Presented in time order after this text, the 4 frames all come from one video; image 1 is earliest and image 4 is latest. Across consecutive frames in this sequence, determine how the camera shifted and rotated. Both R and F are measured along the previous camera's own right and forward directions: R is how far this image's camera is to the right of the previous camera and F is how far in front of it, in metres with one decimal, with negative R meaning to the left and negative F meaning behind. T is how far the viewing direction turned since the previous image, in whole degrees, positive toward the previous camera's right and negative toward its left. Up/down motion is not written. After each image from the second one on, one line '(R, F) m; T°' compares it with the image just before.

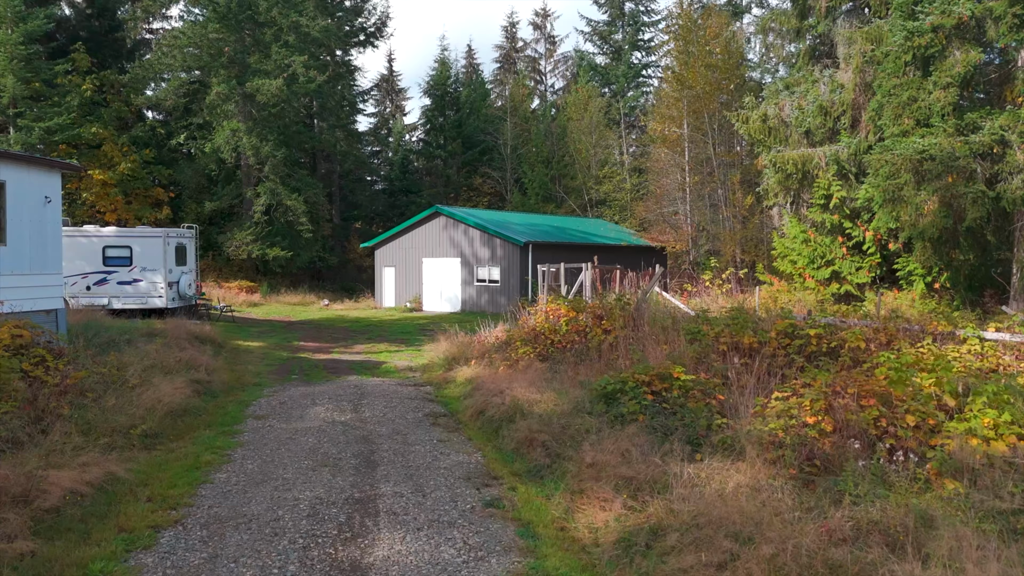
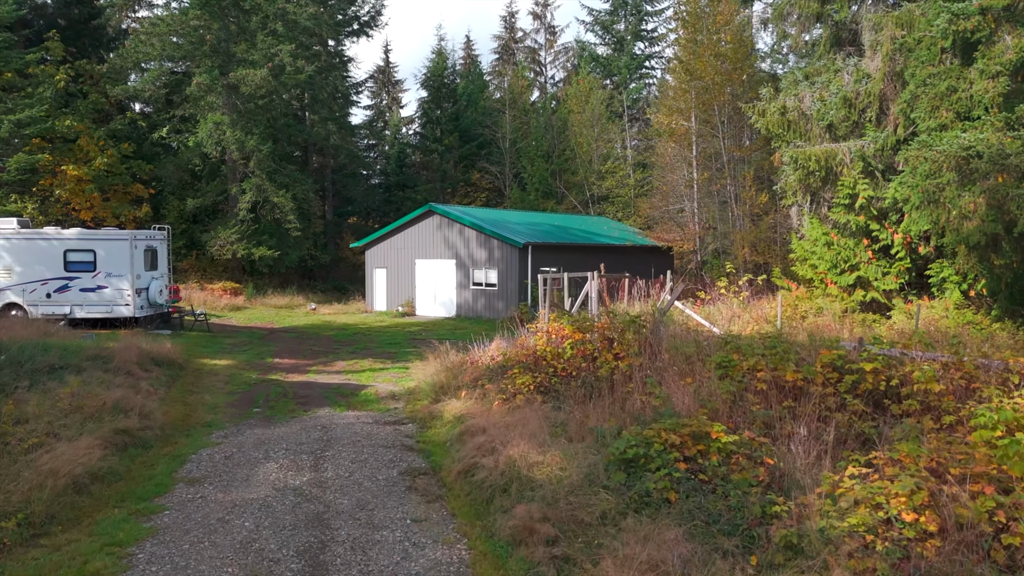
(0.0, +1.4) m; 0°
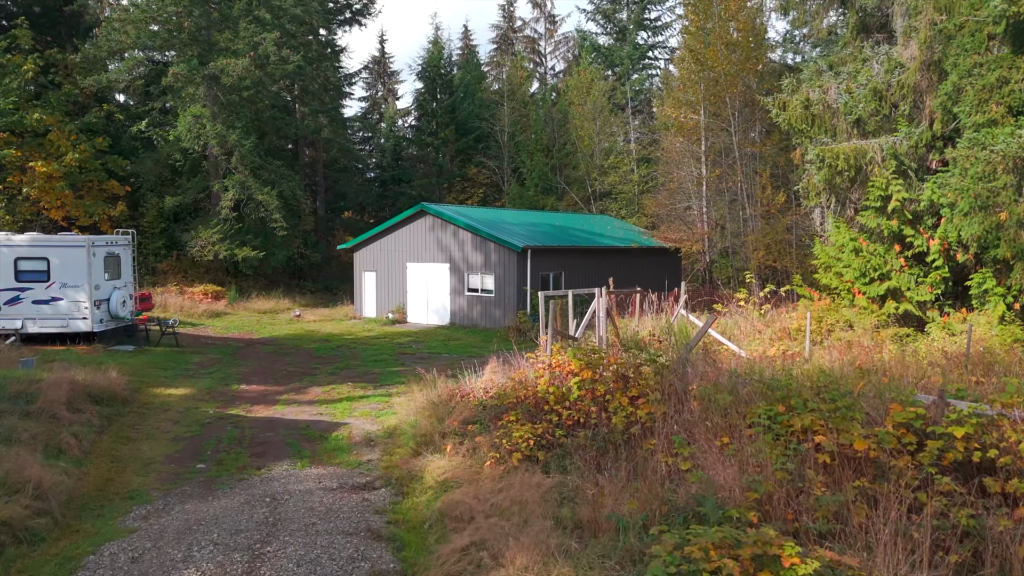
(0.0, +1.4) m; 0°
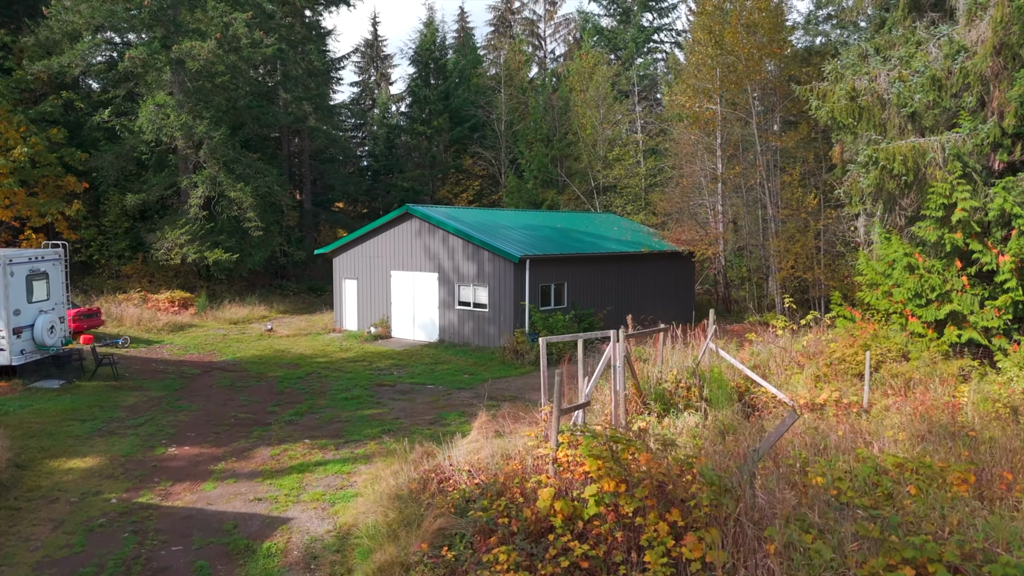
(+0.1, +2.2) m; 0°
